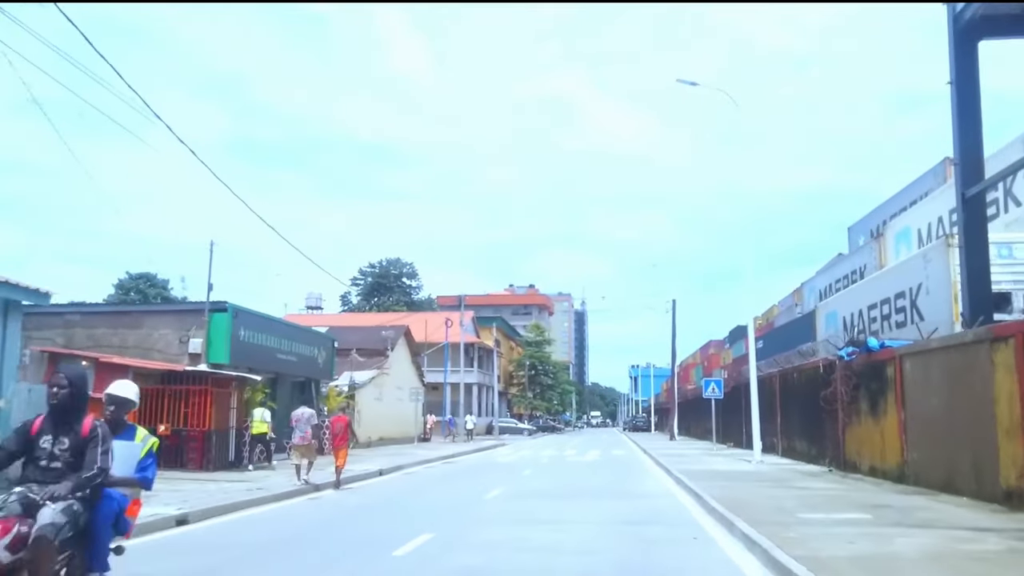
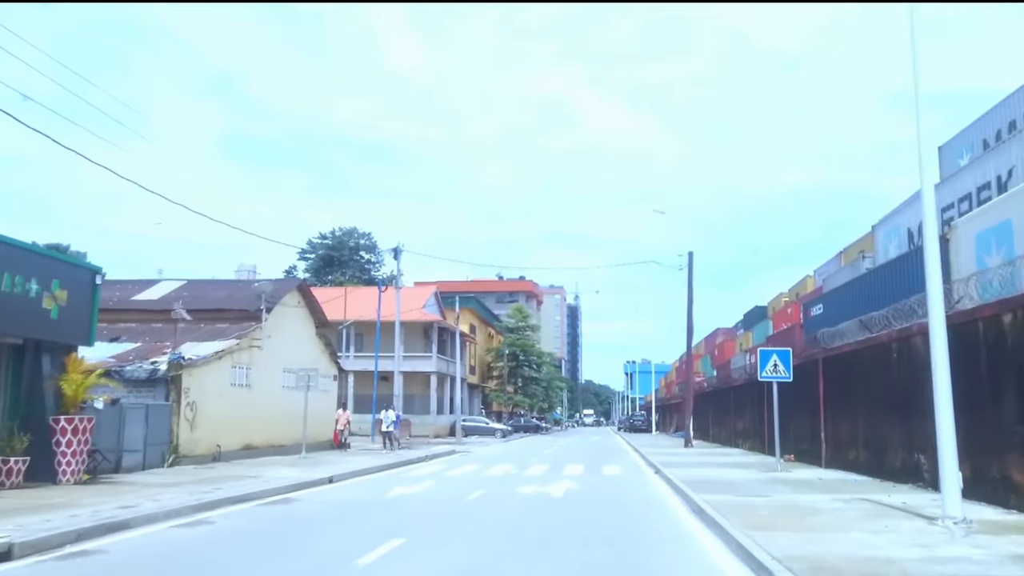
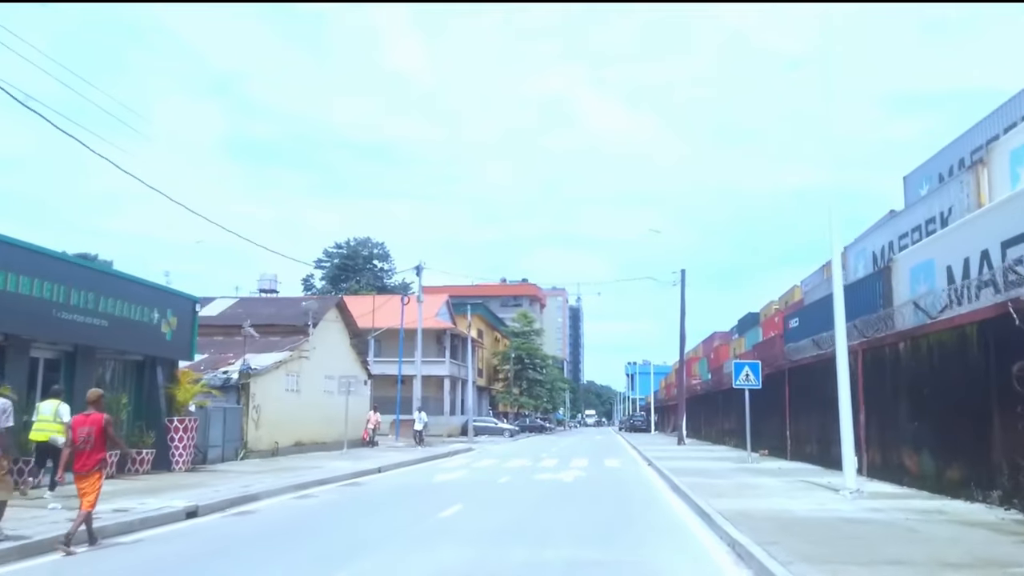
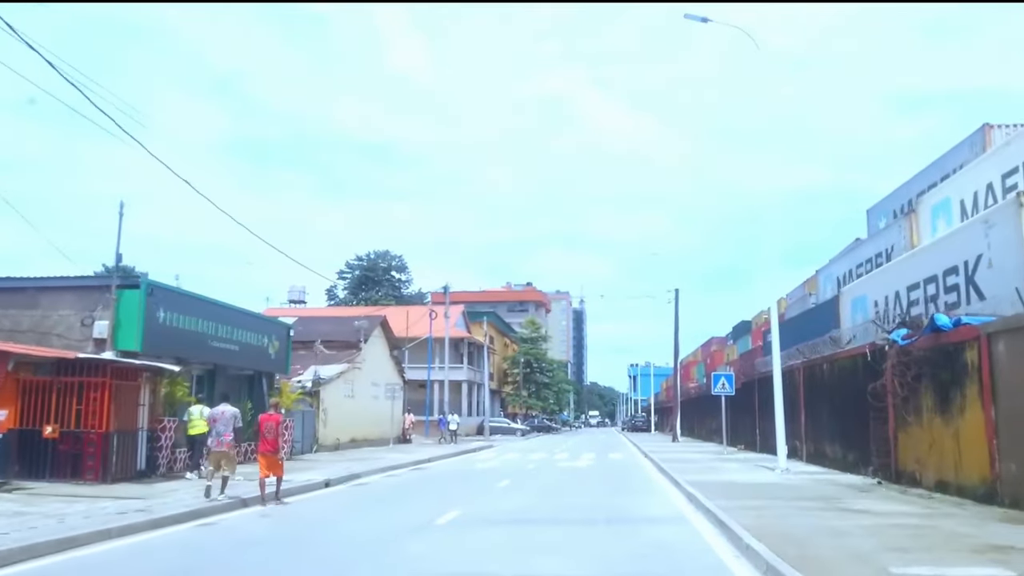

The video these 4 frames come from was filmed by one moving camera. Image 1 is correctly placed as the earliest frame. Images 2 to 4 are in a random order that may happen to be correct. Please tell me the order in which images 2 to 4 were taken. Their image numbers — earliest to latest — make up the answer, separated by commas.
4, 3, 2
